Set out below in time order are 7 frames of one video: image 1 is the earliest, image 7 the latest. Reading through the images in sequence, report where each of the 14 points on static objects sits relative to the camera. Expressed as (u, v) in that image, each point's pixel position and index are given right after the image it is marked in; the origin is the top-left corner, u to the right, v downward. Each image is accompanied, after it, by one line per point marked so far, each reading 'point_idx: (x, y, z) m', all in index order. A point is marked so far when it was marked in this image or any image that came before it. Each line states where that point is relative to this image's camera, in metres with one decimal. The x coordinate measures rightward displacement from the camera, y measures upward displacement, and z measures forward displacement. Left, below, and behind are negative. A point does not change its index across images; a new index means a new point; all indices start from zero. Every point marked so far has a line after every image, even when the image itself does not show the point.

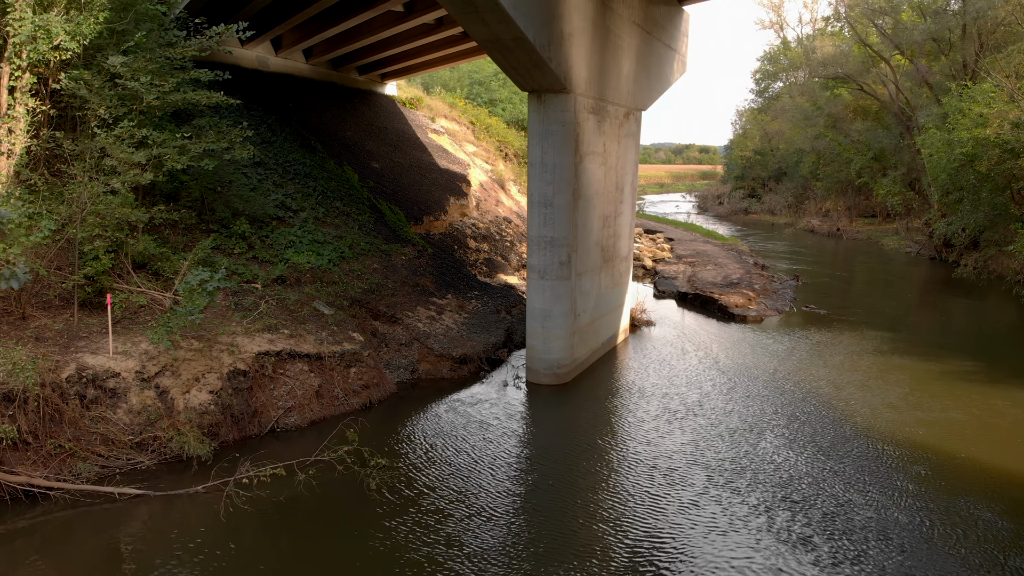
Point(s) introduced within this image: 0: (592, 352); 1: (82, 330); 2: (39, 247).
0: (+2.0, -1.5, +13.2) m
1: (-6.6, -0.6, +8.5) m
2: (-7.4, +0.7, +8.6) m
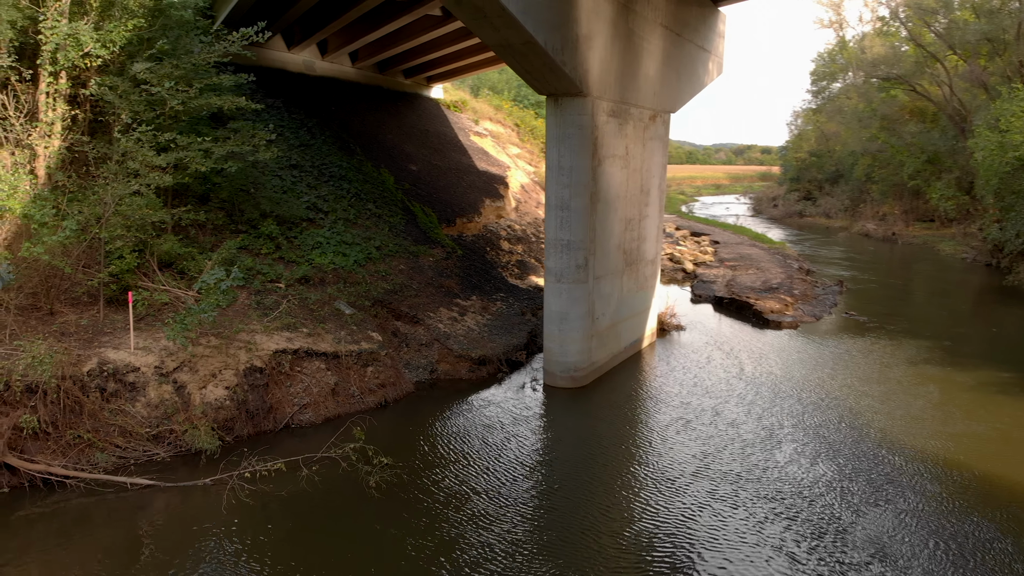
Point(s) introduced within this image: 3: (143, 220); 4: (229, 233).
0: (+2.4, -1.6, +13.0) m
1: (-6.5, -0.6, +8.9) m
2: (-7.2, +0.7, +9.0) m
3: (-6.2, +1.1, +9.4) m
4: (-6.6, +1.3, +13.3) m
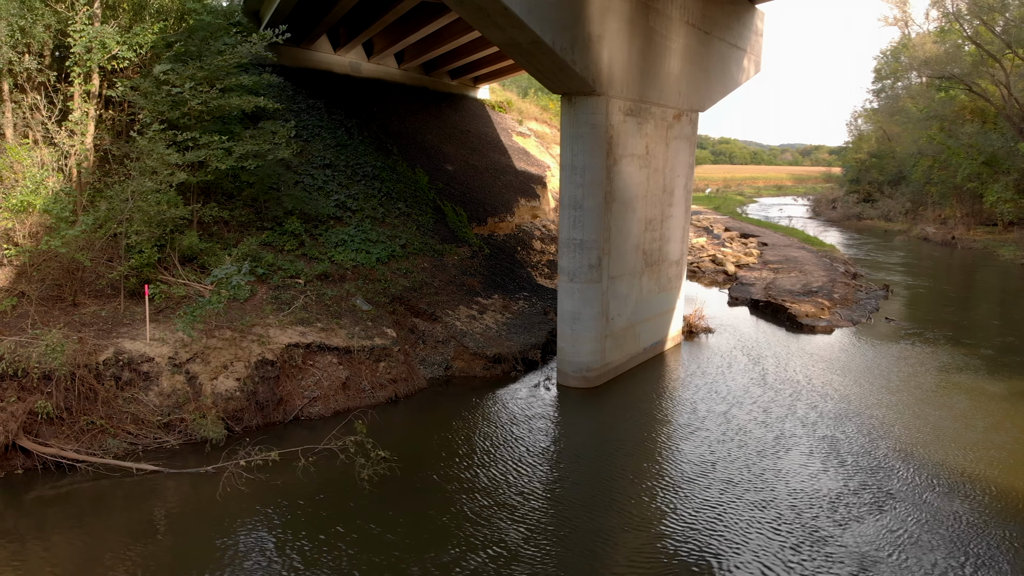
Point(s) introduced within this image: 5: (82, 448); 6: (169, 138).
0: (+2.7, -1.6, +12.8) m
1: (-6.3, -0.5, +9.3) m
2: (-7.1, +0.8, +9.4) m
3: (-6.0, +1.2, +9.7) m
4: (-6.1, +1.4, +13.6) m
5: (-6.1, -2.2, +7.9) m
6: (-6.3, +2.7, +10.6) m
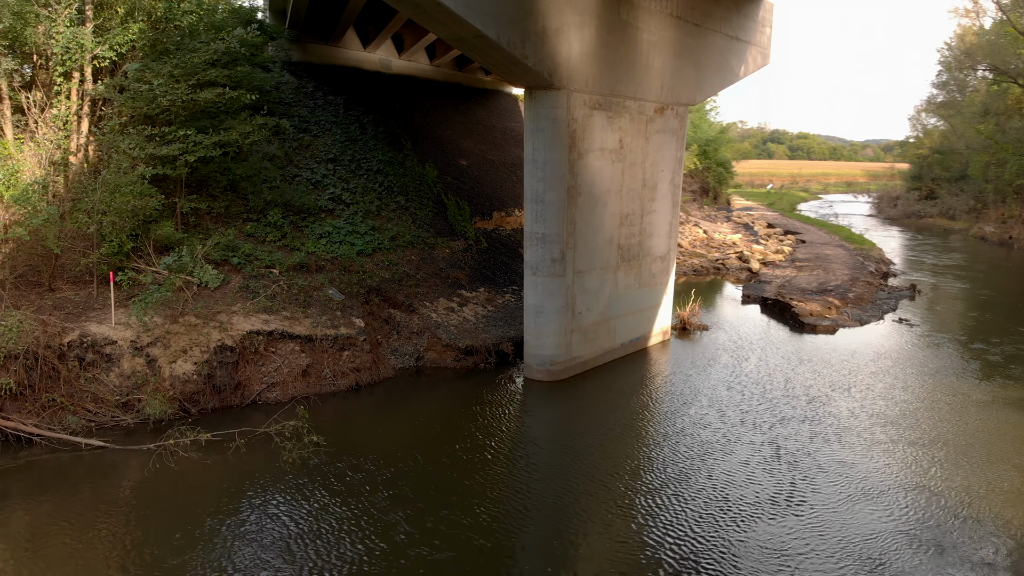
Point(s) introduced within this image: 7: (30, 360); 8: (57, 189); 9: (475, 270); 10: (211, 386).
0: (+2.0, -1.5, +13.1) m
1: (-7.1, -0.3, +9.7) m
2: (-7.8, +1.1, +9.9) m
3: (-6.8, +1.4, +10.2) m
4: (-6.8, +1.6, +14.1) m
5: (-6.9, -2.0, +8.3) m
6: (-7.0, +3.0, +11.0) m
7: (-7.2, -1.1, +8.5) m
8: (-8.6, +1.9, +10.5) m
9: (-1.1, +0.5, +16.4) m
10: (-5.0, -1.6, +9.5) m
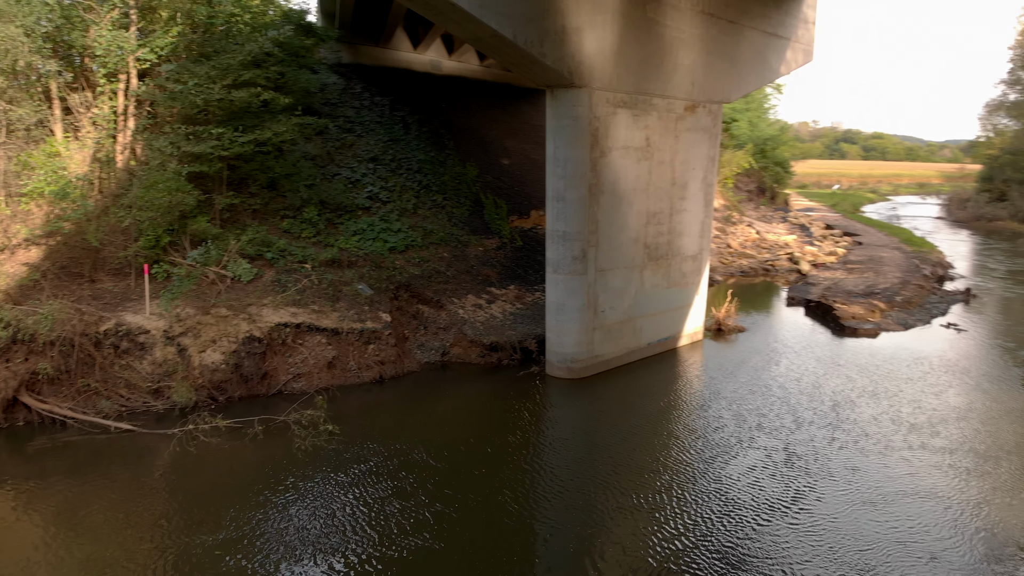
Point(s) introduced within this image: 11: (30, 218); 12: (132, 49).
0: (+2.6, -1.4, +12.9) m
1: (-6.8, -0.1, +10.2) m
2: (-7.4, +1.2, +10.4) m
3: (-6.4, +1.6, +10.7) m
4: (-6.1, +1.8, +14.5) m
5: (-6.7, -1.8, +8.8) m
6: (-6.5, +3.1, +11.5) m
7: (-7.0, -0.9, +9.0) m
8: (-8.2, +2.1, +11.1) m
9: (-0.2, +0.6, +16.4) m
10: (-4.7, -1.5, +9.8) m
11: (-9.1, +1.3, +10.6) m
12: (-7.5, +4.7, +11.3) m
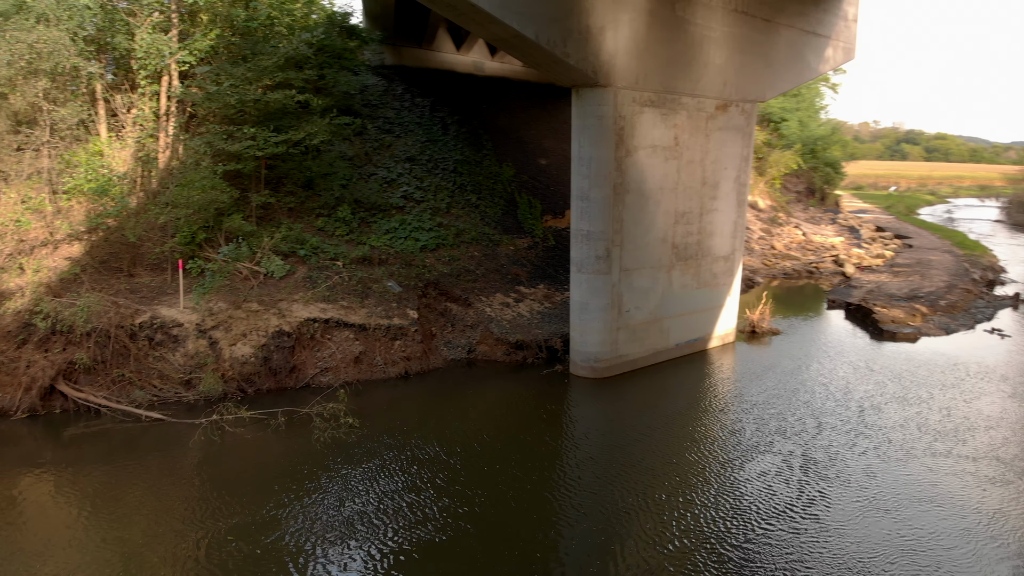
0: (+3.2, -1.4, +12.7) m
1: (-6.3, 0.0, +10.6) m
2: (-7.0, +1.3, +10.9) m
3: (-5.9, +1.7, +11.0) m
4: (-5.4, +1.9, +14.9) m
5: (-6.4, -1.7, +9.2) m
6: (-6.0, +3.2, +11.9) m
7: (-6.6, -0.8, +9.4) m
8: (-7.6, +2.2, +11.6) m
9: (+0.6, +0.6, +16.4) m
10: (-4.3, -1.4, +10.1) m
11: (-8.6, +1.5, +11.2) m
12: (-6.9, +4.8, +11.7) m
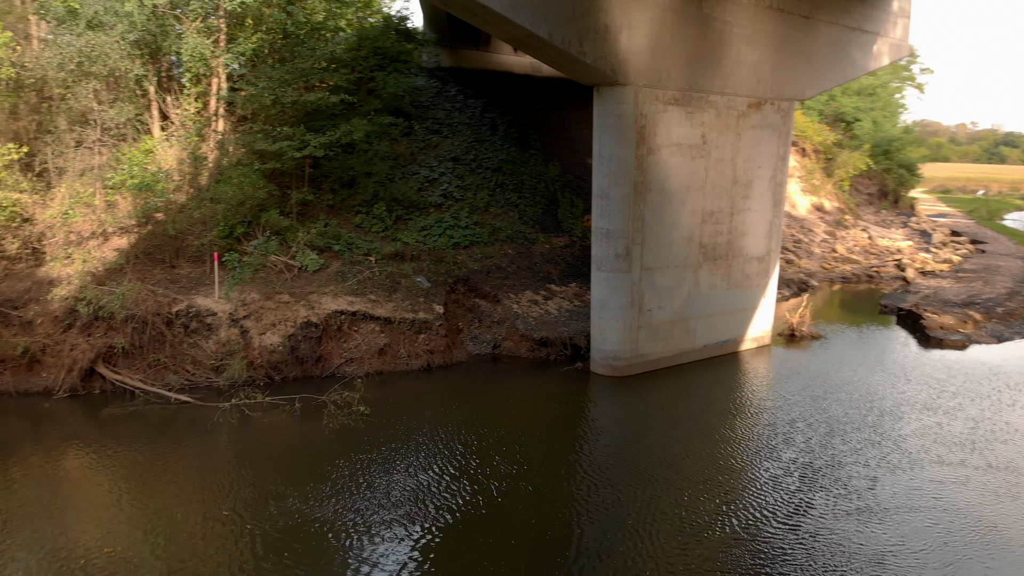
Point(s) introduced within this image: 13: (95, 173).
0: (+3.7, -1.4, +12.6) m
1: (-6.0, +0.2, +11.4) m
2: (-6.5, +1.5, +11.6) m
3: (-5.5, +1.8, +11.7) m
4: (-4.6, +2.0, +15.5) m
5: (-6.1, -1.6, +10.0) m
6: (-5.4, +3.4, +12.6) m
7: (-6.3, -0.7, +10.2) m
8: (-7.1, +2.4, +12.4) m
9: (+1.4, +0.7, +16.5) m
10: (-4.0, -1.3, +10.7) m
11: (-8.2, +1.7, +12.1) m
12: (-6.4, +5.0, +12.5) m
13: (-9.0, +2.5, +12.4) m
